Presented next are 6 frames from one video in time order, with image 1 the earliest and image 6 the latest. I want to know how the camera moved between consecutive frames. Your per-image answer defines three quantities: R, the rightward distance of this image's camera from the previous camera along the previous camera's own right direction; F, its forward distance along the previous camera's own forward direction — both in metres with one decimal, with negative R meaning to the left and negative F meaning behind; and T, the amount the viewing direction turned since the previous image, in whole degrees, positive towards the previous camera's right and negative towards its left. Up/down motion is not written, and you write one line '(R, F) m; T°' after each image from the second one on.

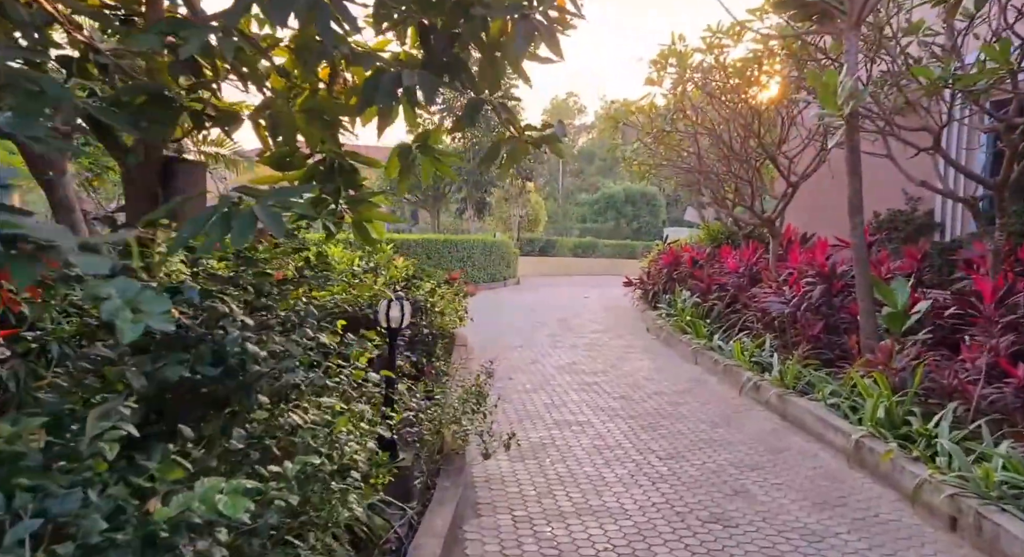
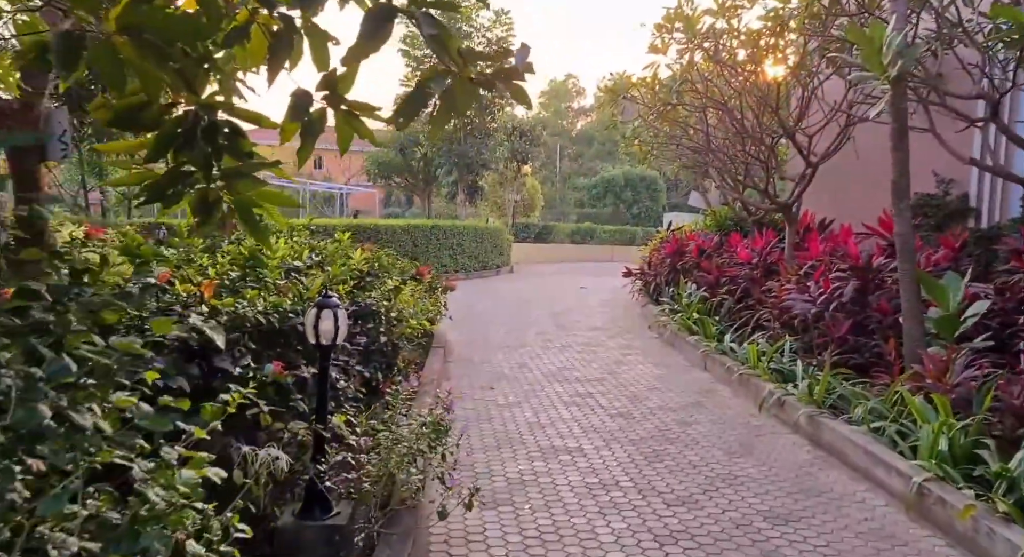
(+0.1, +0.9) m; 0°
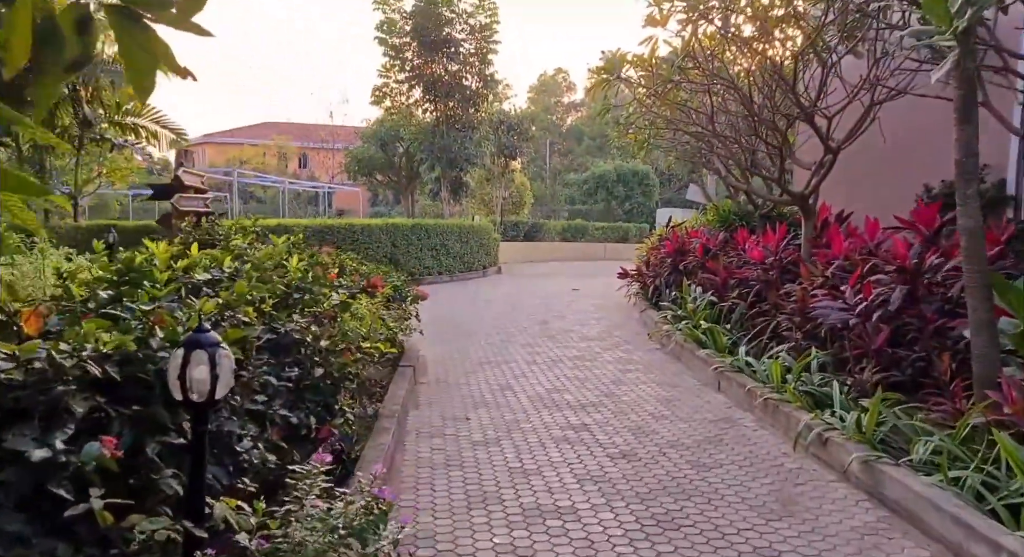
(+0.1, +1.0) m; +1°
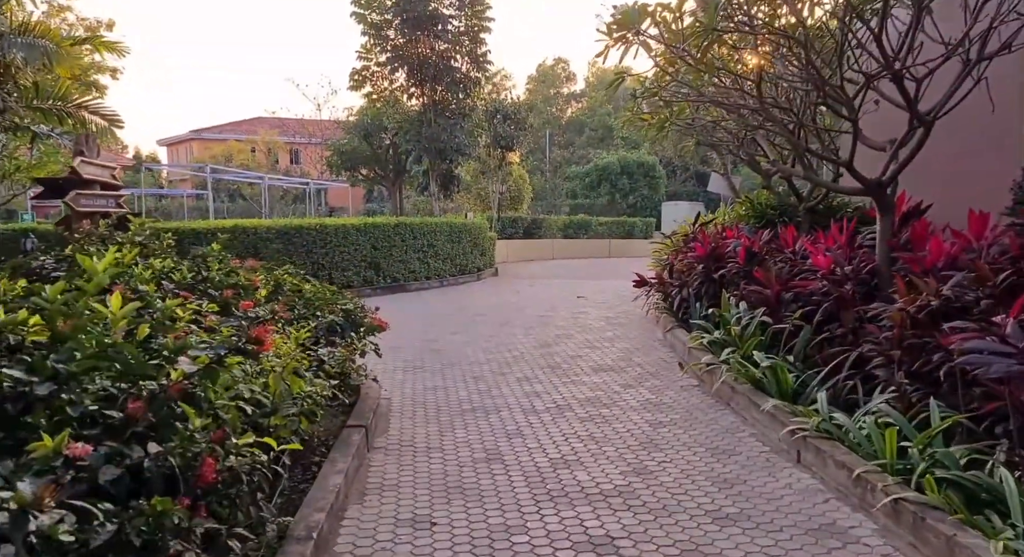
(+0.1, +1.7) m; 0°
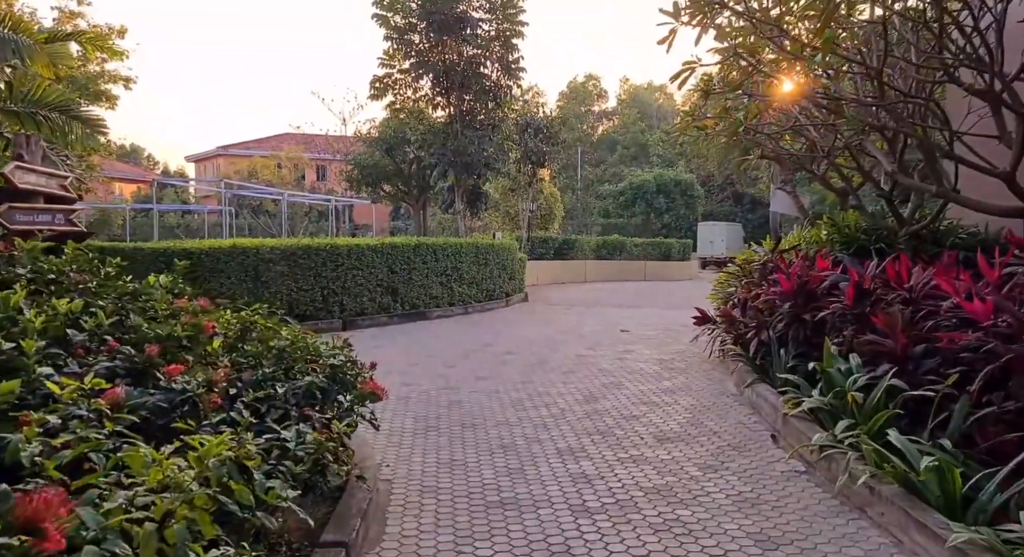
(-0.1, +1.4) m; -2°
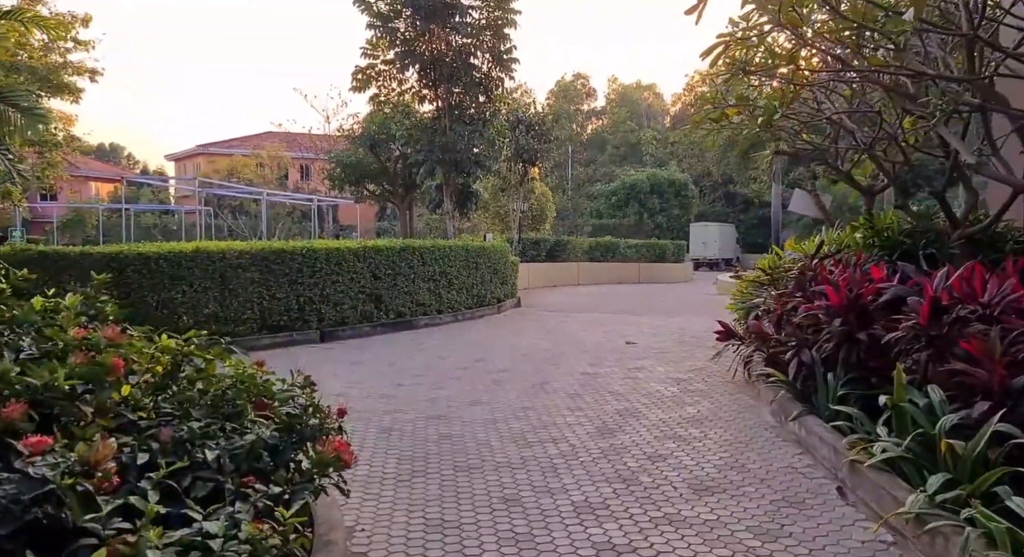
(-0.1, +0.9) m; +1°
